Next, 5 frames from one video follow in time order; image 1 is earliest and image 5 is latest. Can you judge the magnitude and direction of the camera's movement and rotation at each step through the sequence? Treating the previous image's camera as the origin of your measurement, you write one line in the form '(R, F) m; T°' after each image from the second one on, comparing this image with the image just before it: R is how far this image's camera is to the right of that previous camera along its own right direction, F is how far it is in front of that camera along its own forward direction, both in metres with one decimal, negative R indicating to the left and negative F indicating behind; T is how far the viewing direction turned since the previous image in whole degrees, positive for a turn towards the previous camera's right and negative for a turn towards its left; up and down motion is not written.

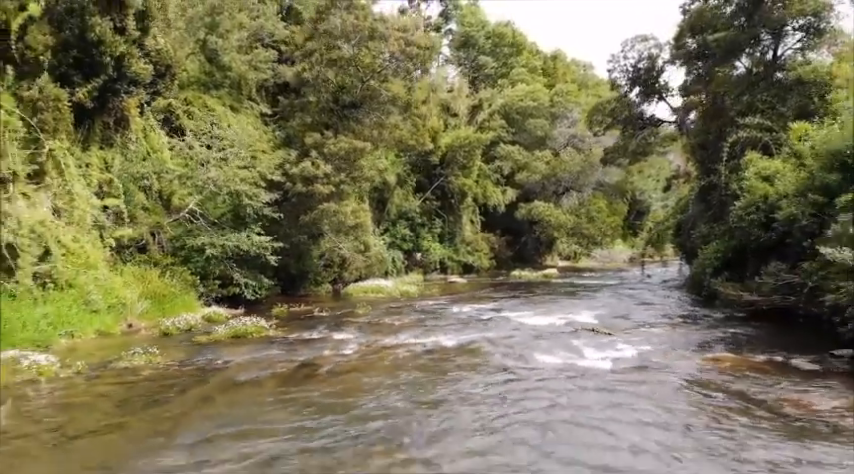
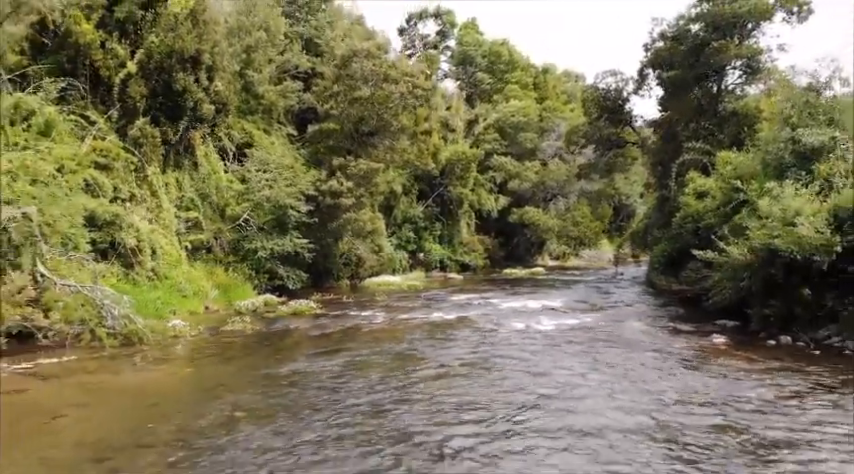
(-0.1, -5.0) m; 0°
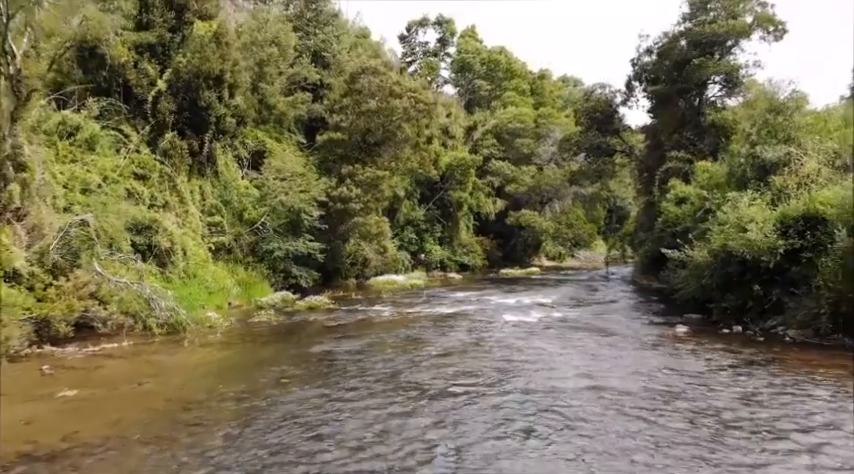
(-0.1, -2.1) m; 0°
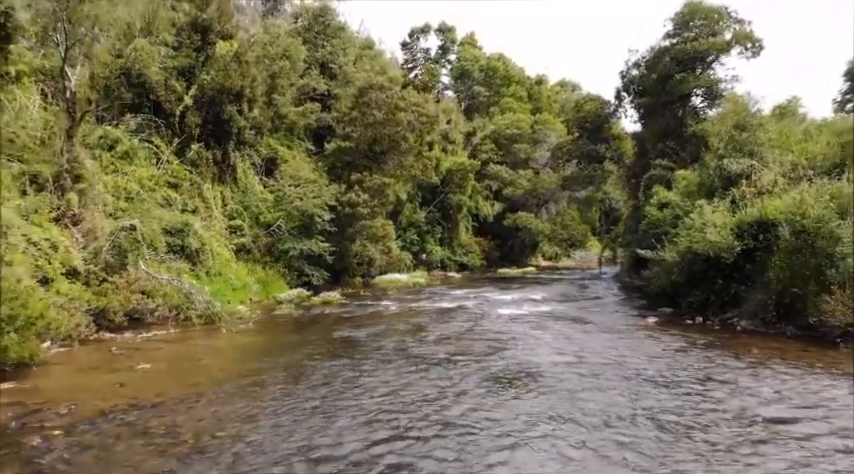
(-0.1, -2.3) m; 0°
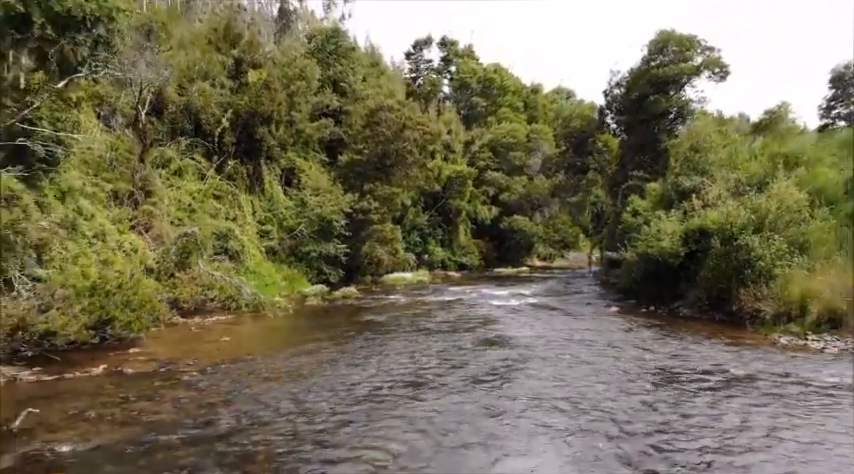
(-0.2, -4.1) m; 0°
